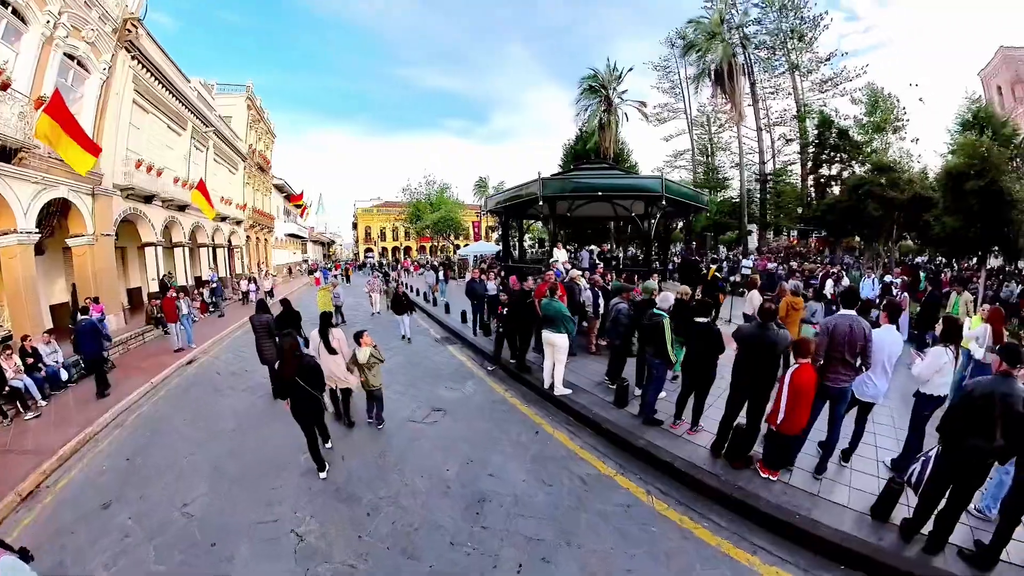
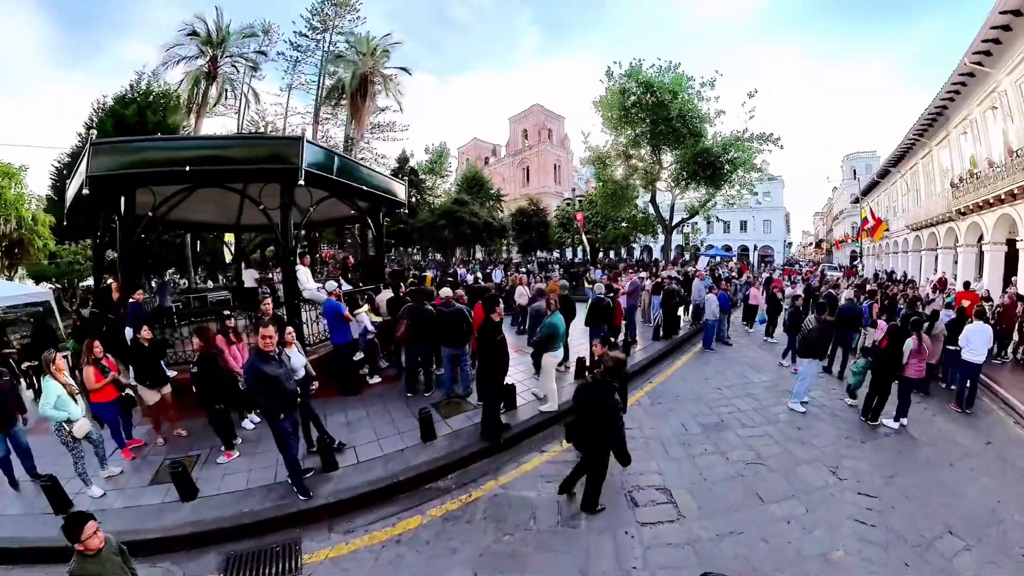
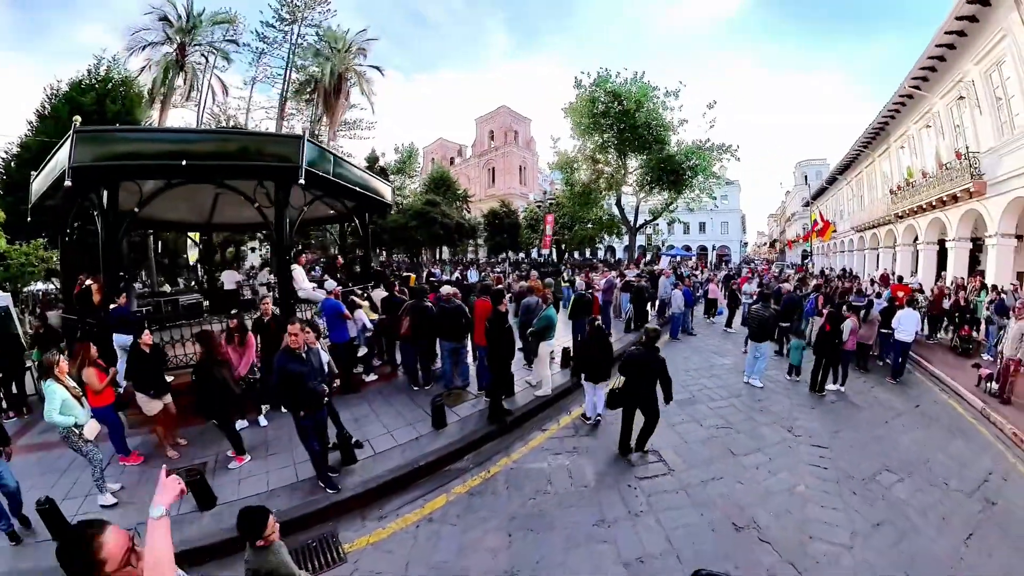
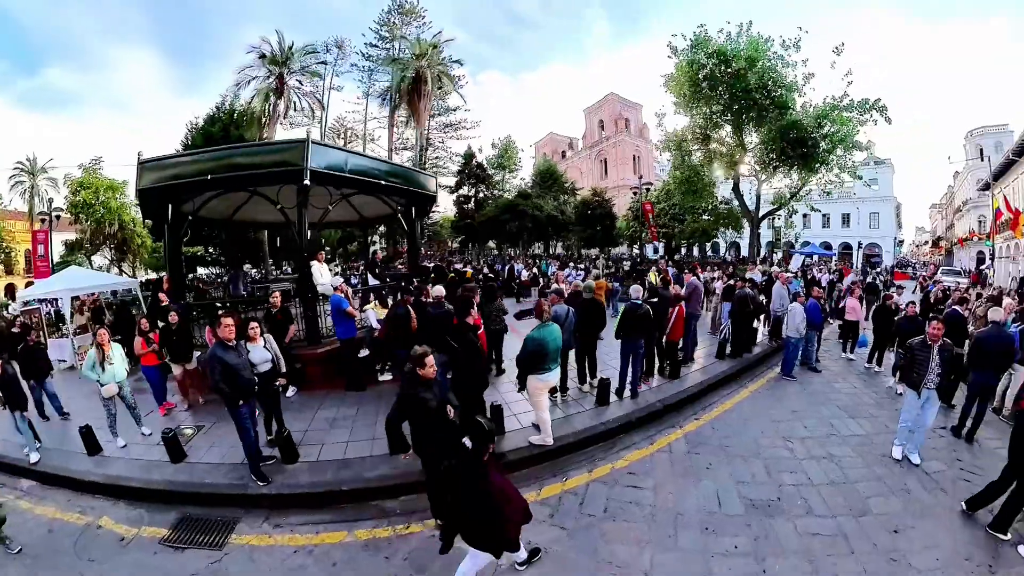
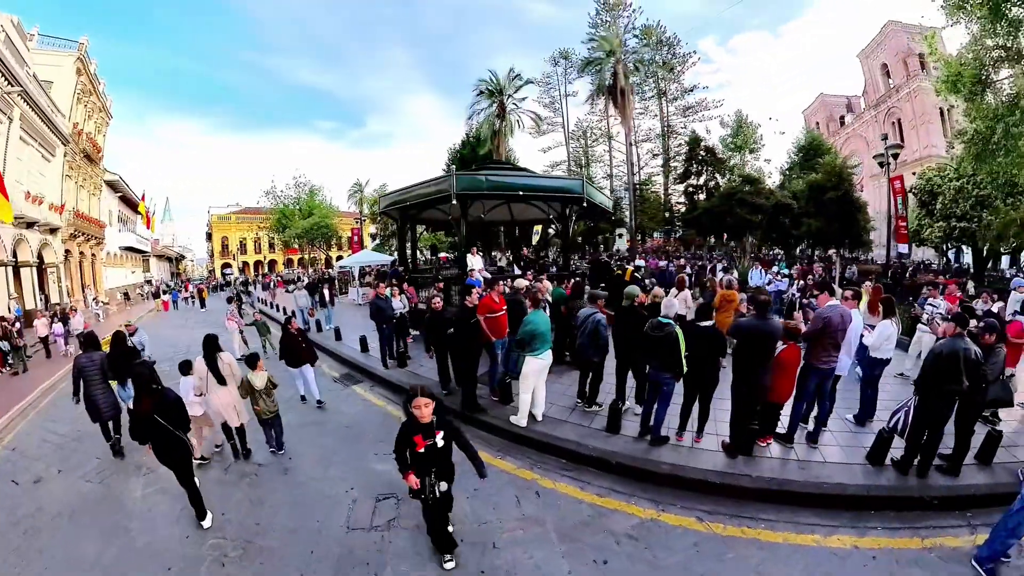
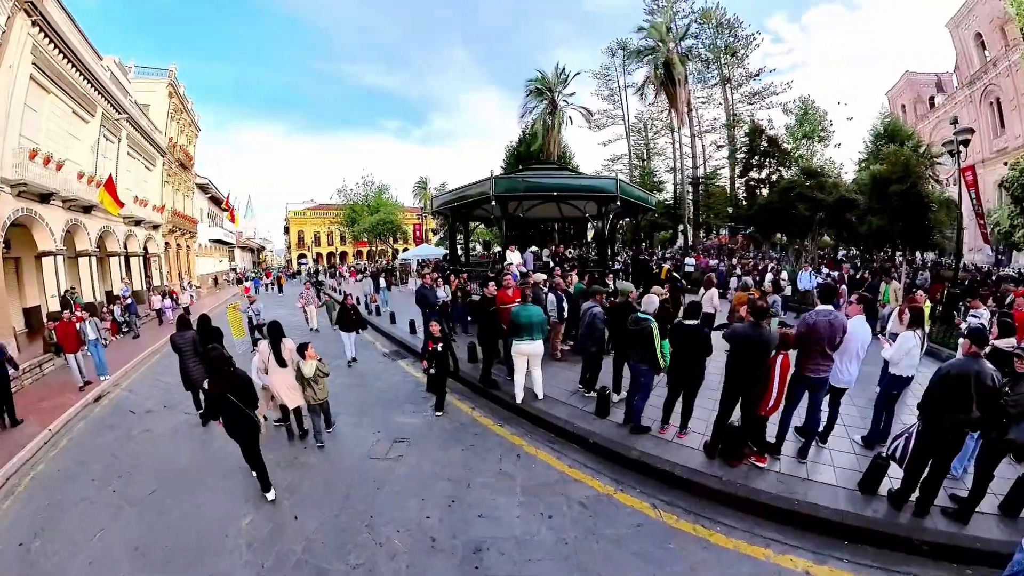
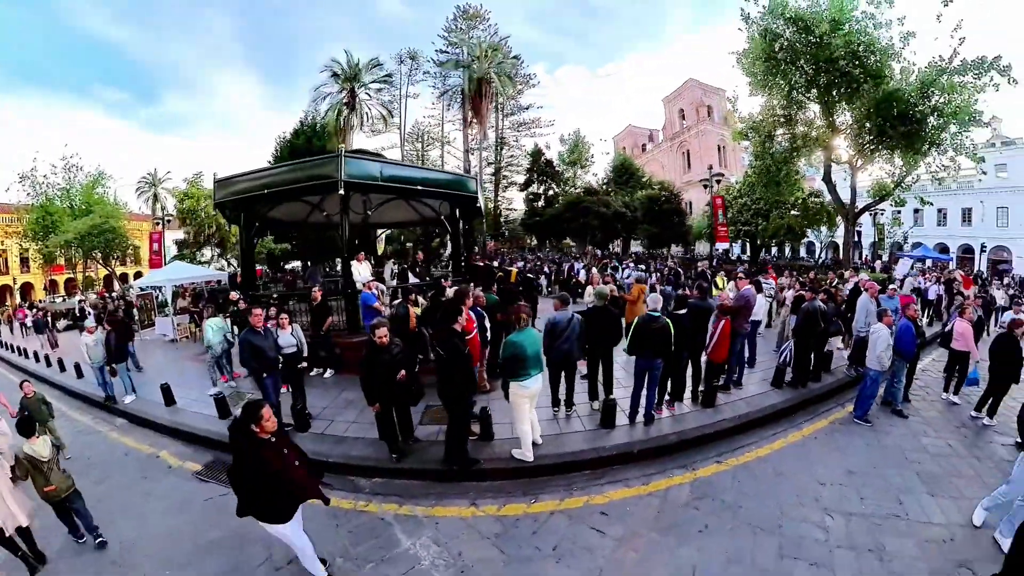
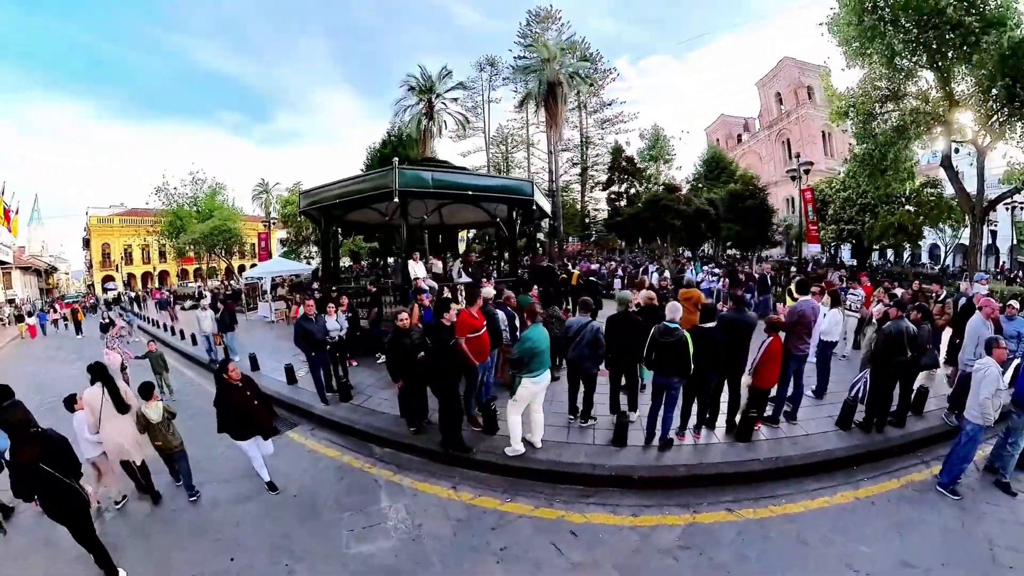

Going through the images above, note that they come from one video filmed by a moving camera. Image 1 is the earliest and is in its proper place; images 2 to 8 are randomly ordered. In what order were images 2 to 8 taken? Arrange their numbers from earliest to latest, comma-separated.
6, 5, 8, 7, 4, 2, 3
